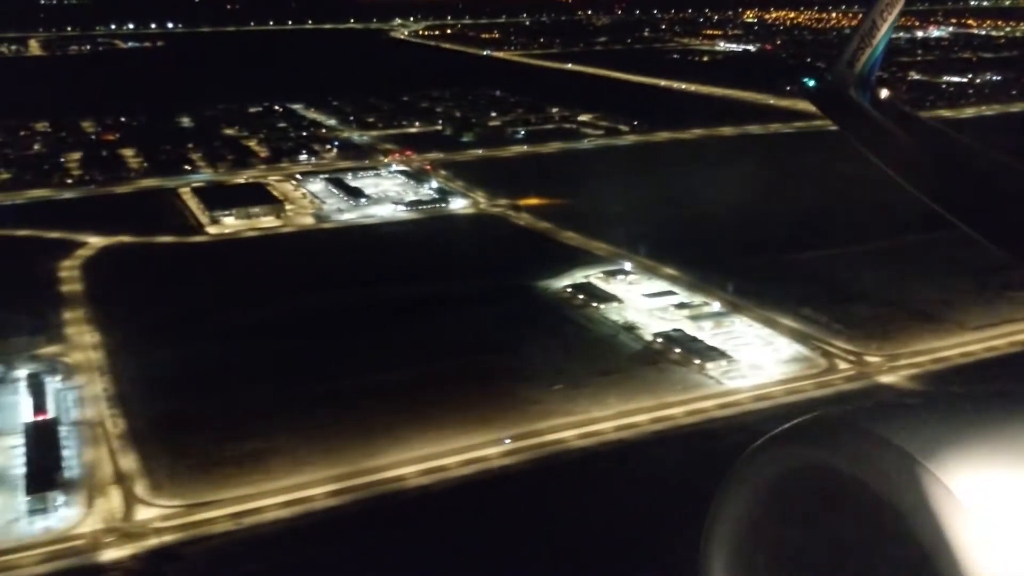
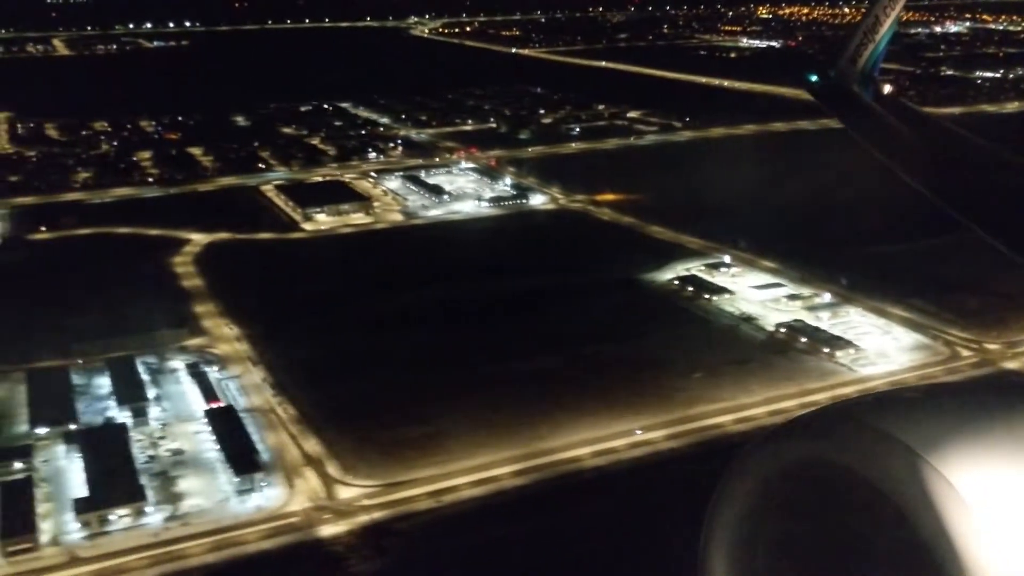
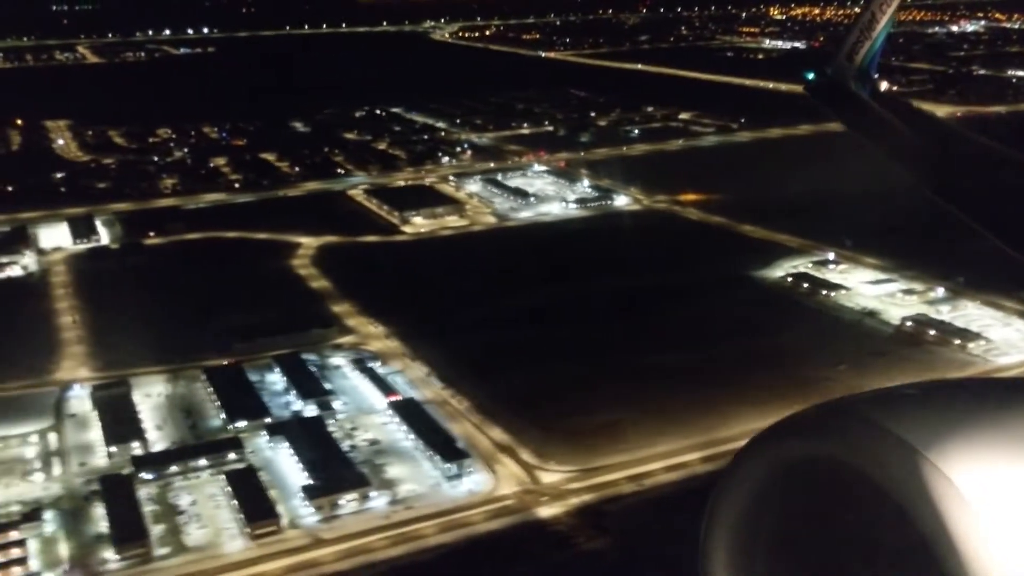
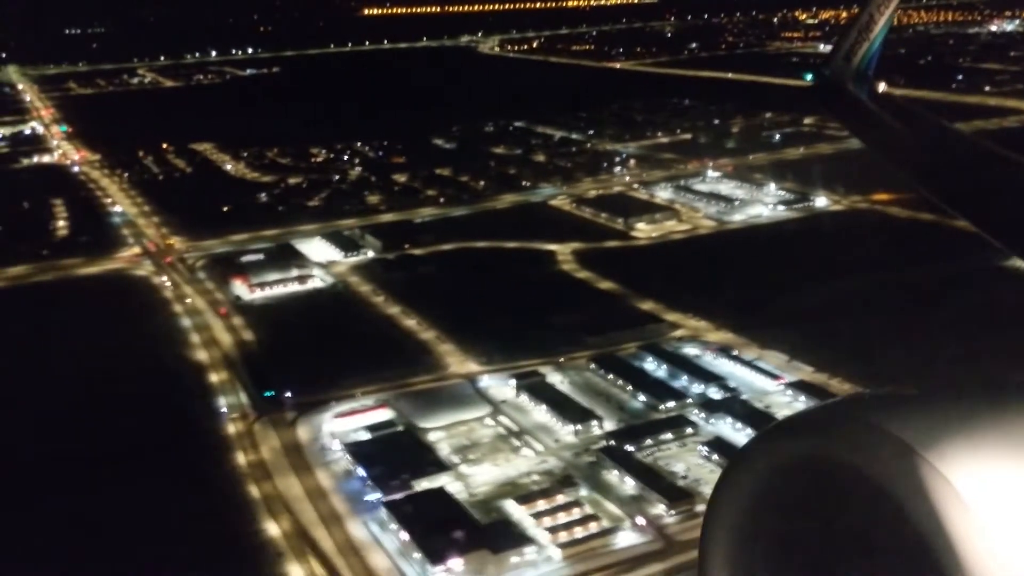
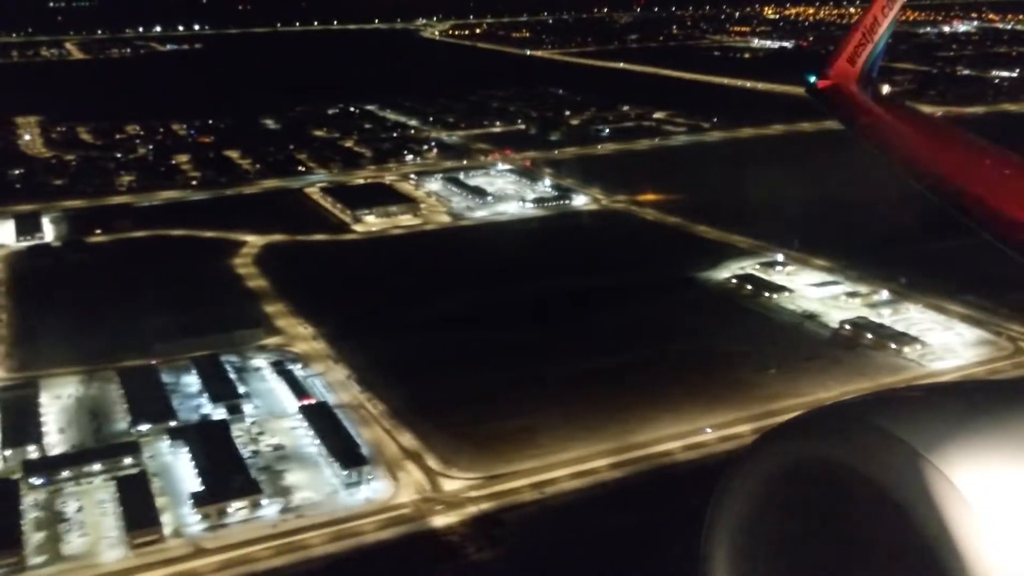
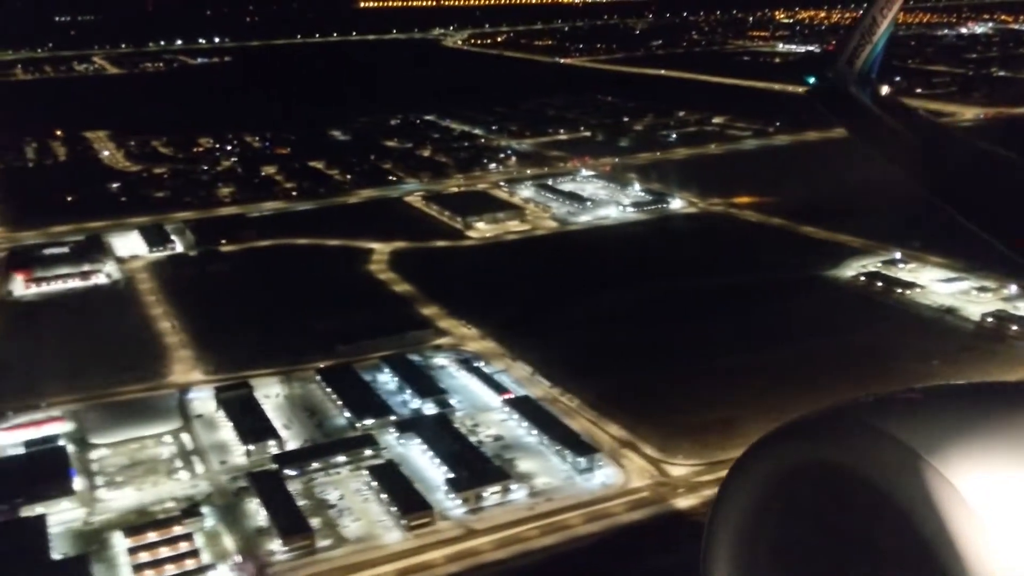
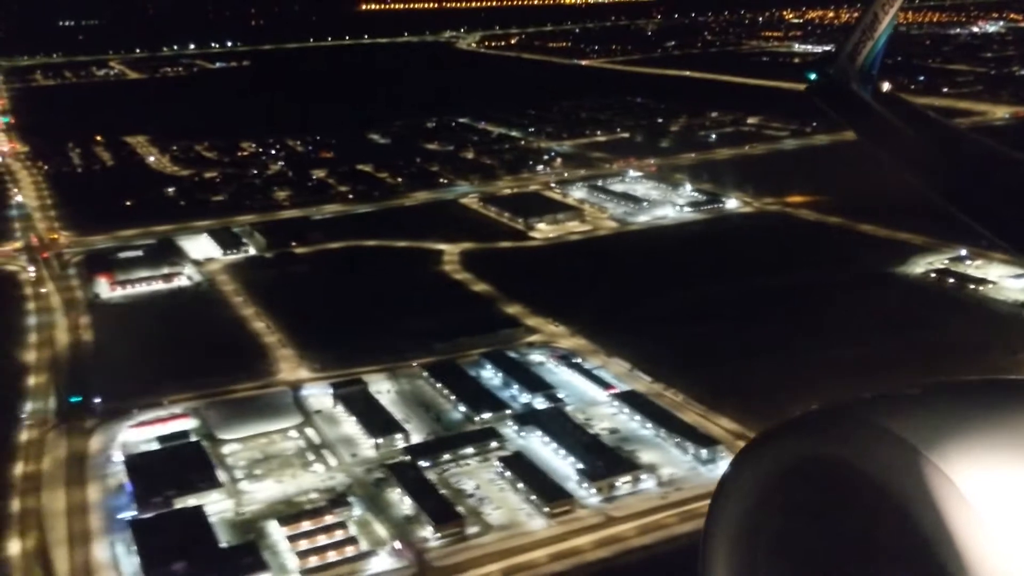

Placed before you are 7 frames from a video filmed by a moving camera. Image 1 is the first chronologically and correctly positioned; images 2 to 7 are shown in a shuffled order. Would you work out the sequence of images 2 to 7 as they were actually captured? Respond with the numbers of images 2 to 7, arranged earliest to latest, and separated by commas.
2, 5, 3, 6, 7, 4
